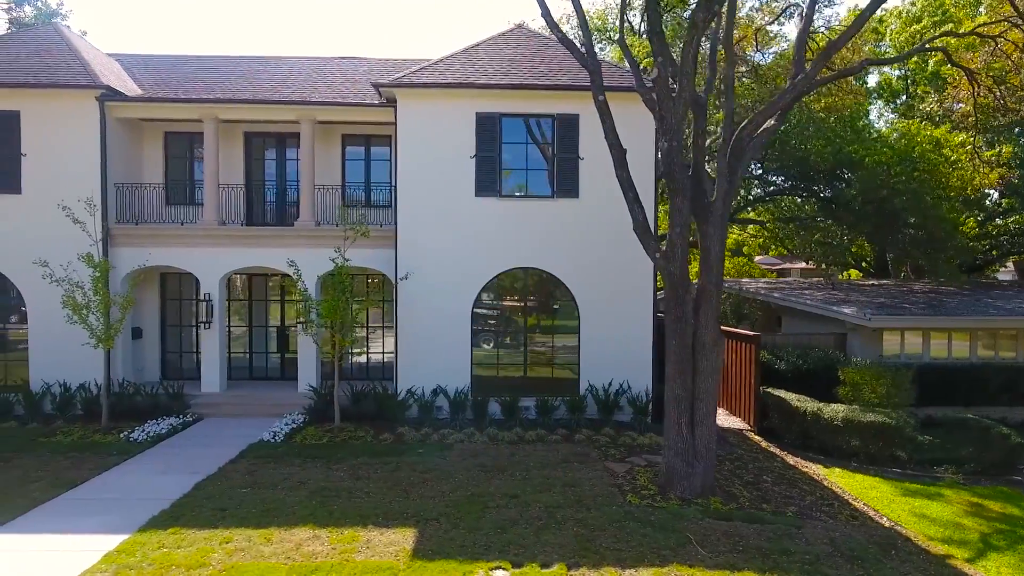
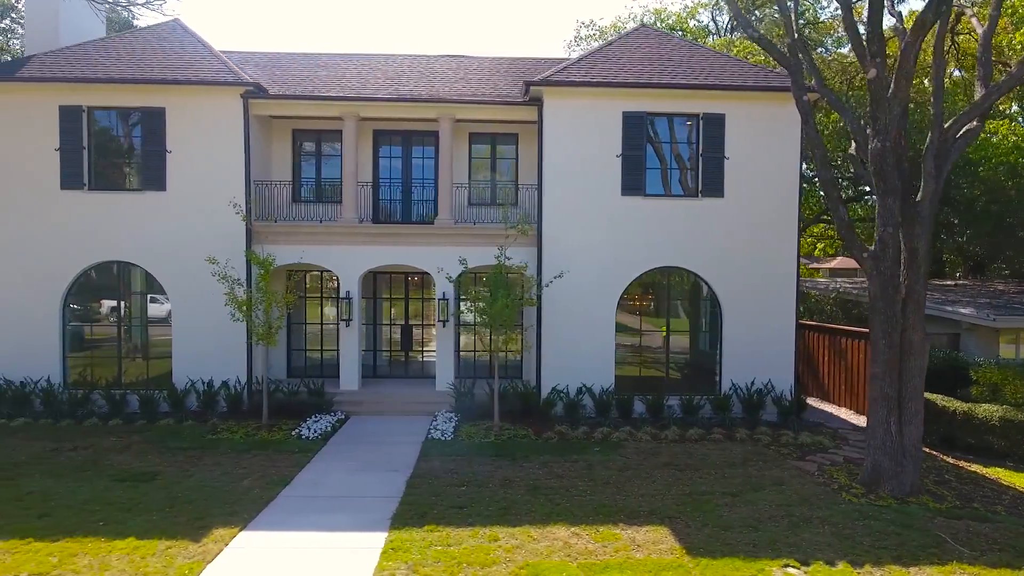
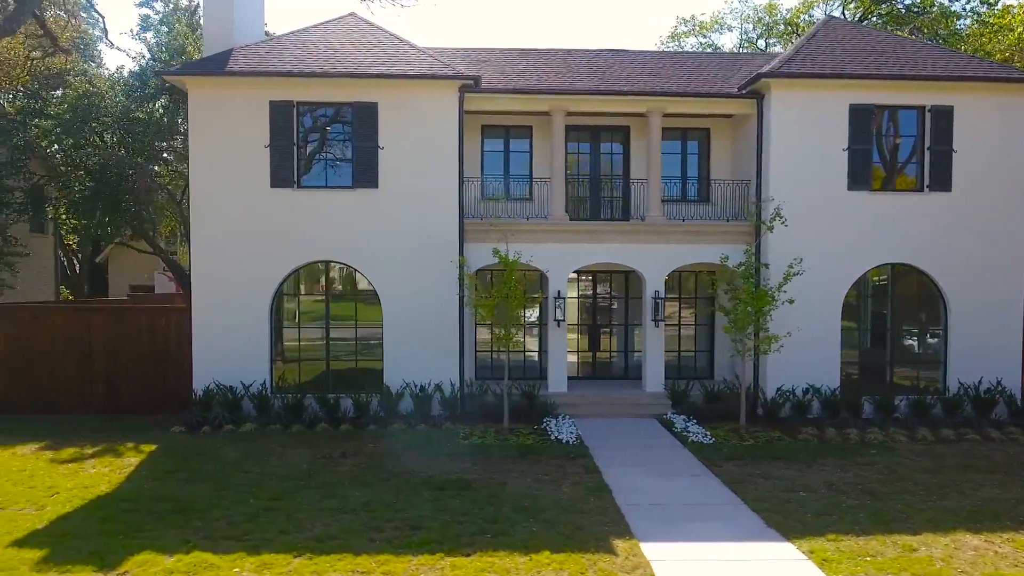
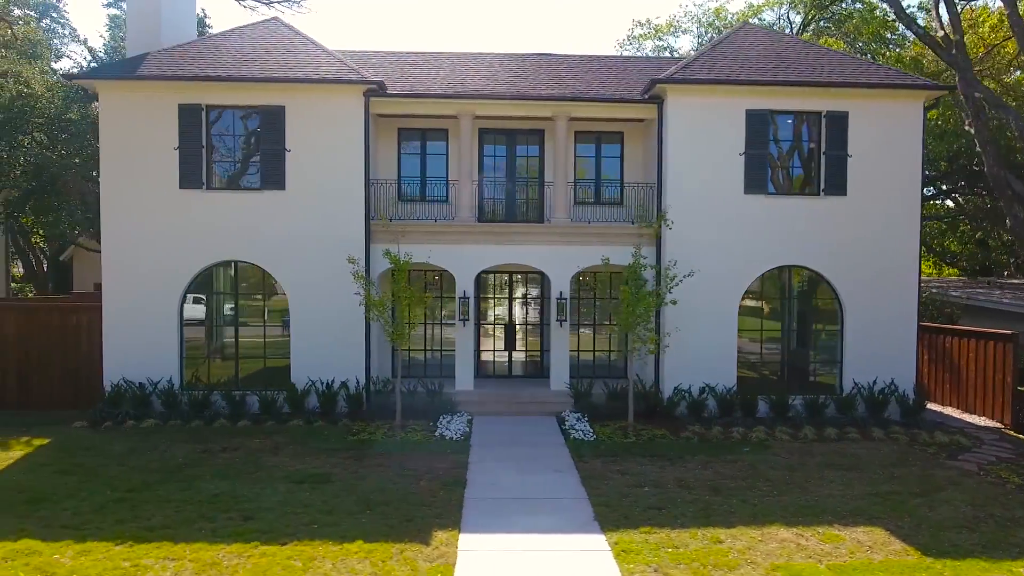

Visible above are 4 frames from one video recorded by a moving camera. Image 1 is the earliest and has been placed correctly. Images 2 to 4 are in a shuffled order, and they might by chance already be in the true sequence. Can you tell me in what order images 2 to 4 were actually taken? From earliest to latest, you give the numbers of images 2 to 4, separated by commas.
2, 4, 3
